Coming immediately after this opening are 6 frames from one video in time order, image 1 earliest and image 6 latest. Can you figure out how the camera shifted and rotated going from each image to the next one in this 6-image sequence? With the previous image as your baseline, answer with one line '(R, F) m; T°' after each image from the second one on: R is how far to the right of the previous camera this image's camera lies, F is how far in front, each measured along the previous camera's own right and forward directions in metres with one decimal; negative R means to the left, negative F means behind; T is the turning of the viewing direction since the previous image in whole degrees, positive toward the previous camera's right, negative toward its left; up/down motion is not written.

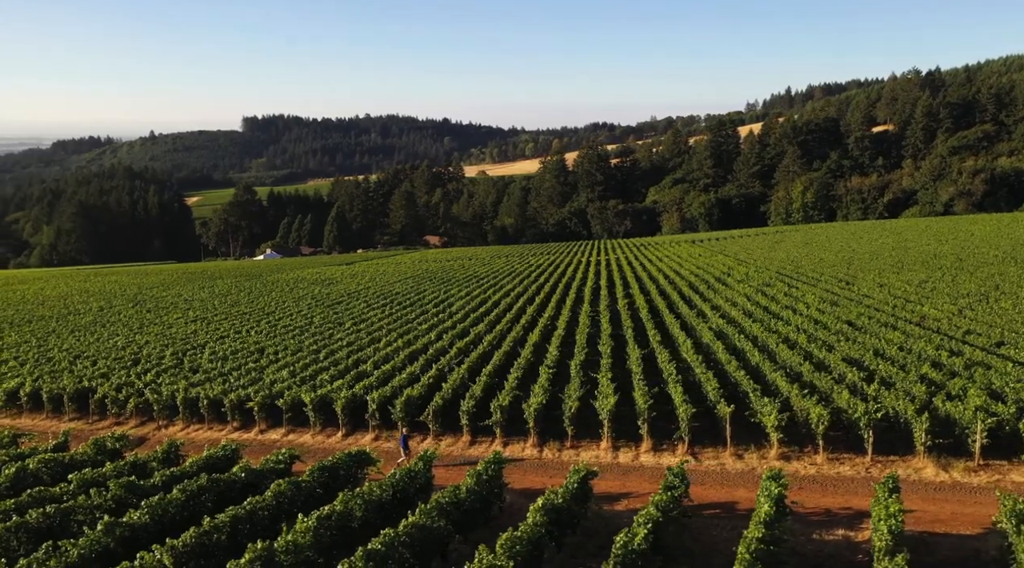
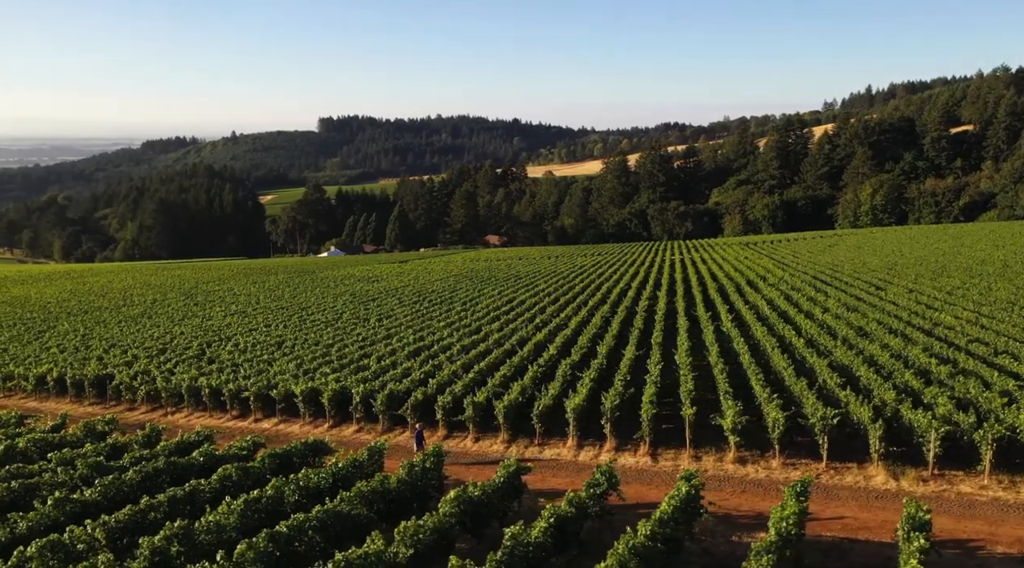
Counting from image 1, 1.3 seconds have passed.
(+2.2, -0.2) m; -4°
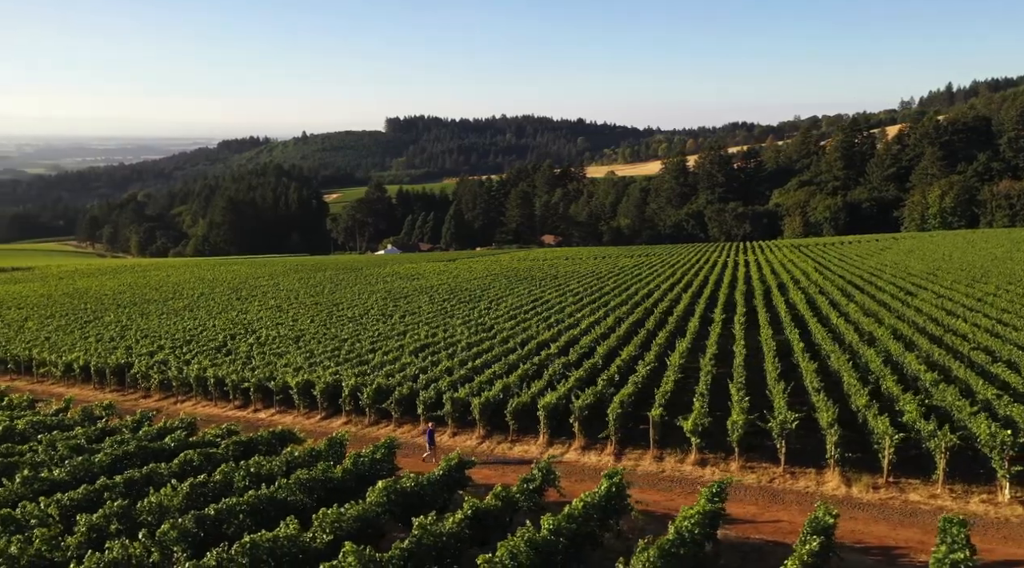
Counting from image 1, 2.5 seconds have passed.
(+1.9, -0.2) m; -4°
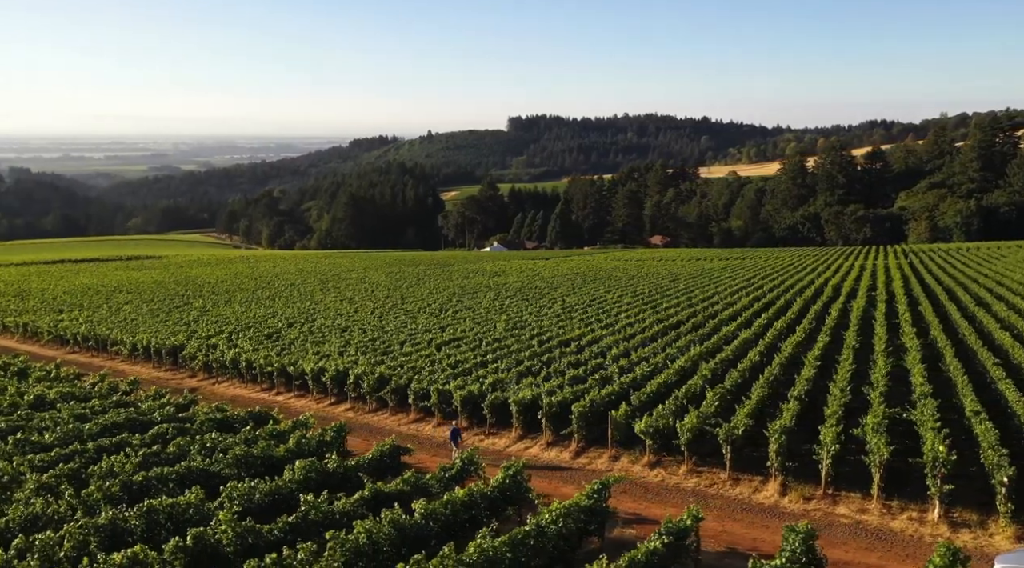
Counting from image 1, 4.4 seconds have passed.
(+3.1, -0.2) m; -8°
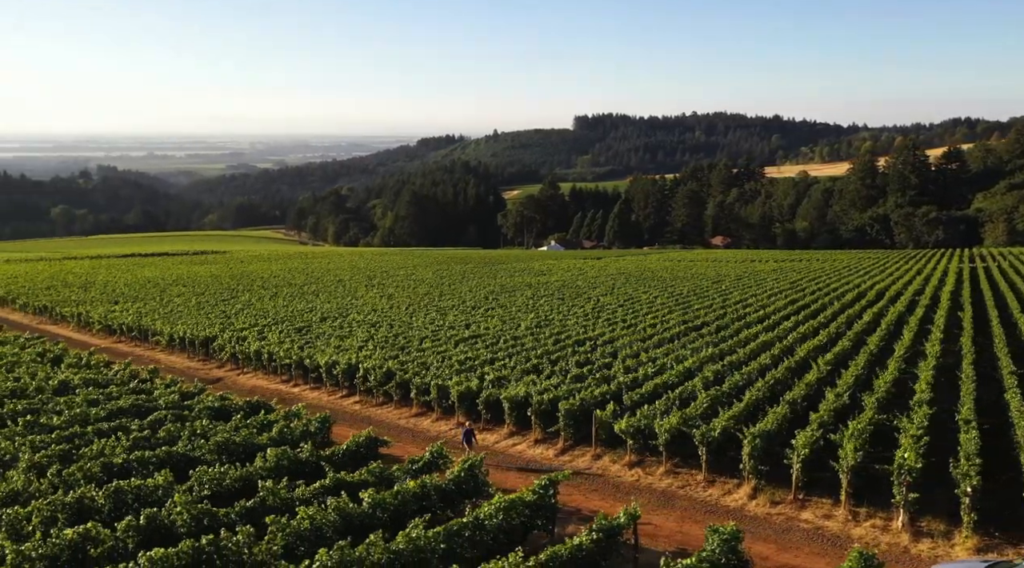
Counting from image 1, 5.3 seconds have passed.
(+1.6, -0.1) m; -4°
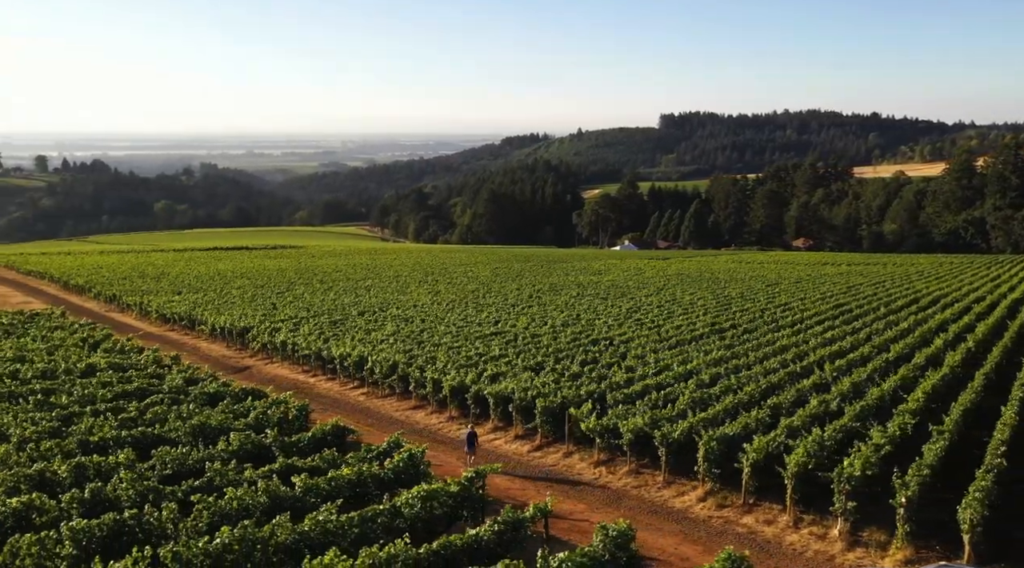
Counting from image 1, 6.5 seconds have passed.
(+2.1, -0.1) m; -5°
